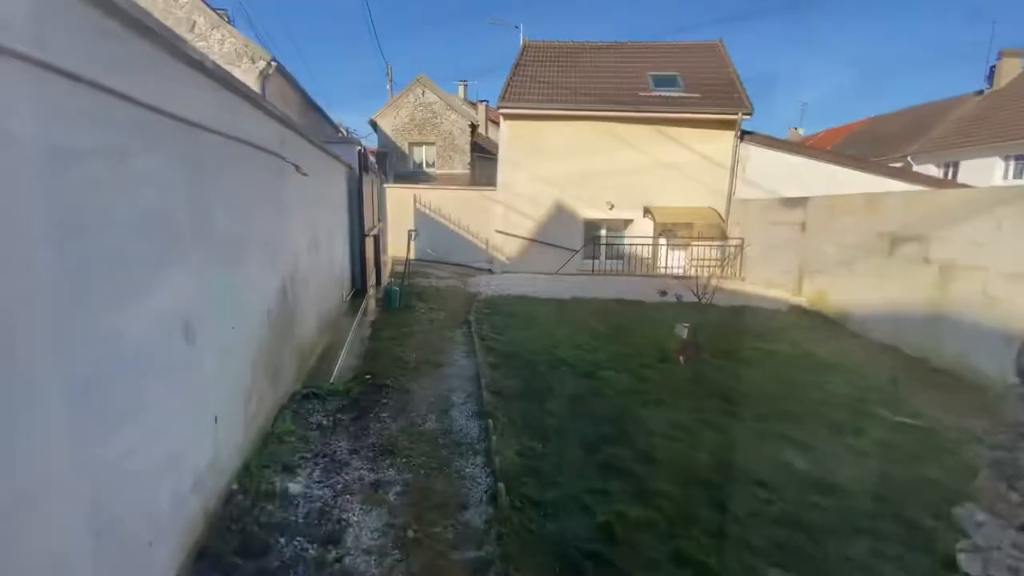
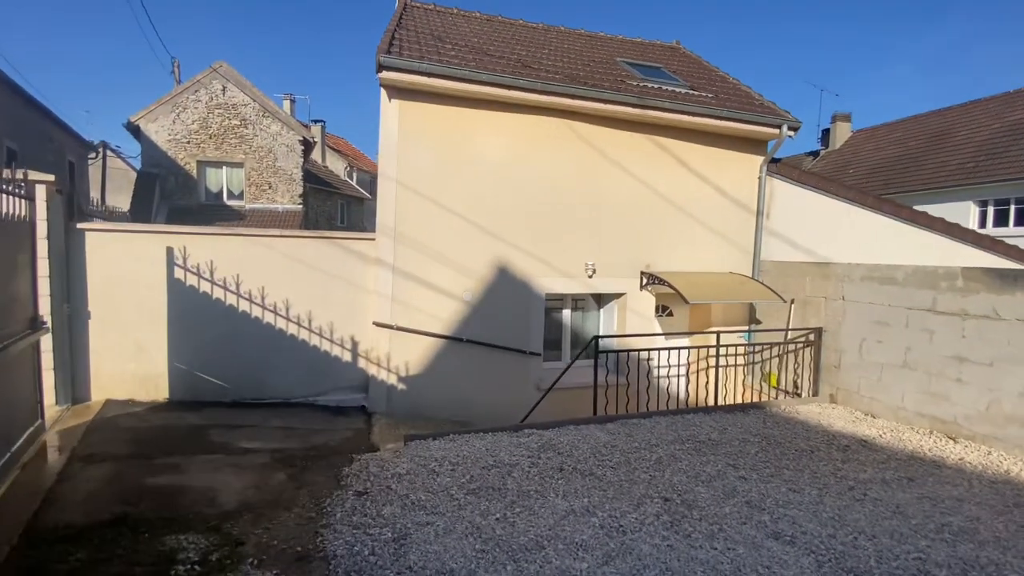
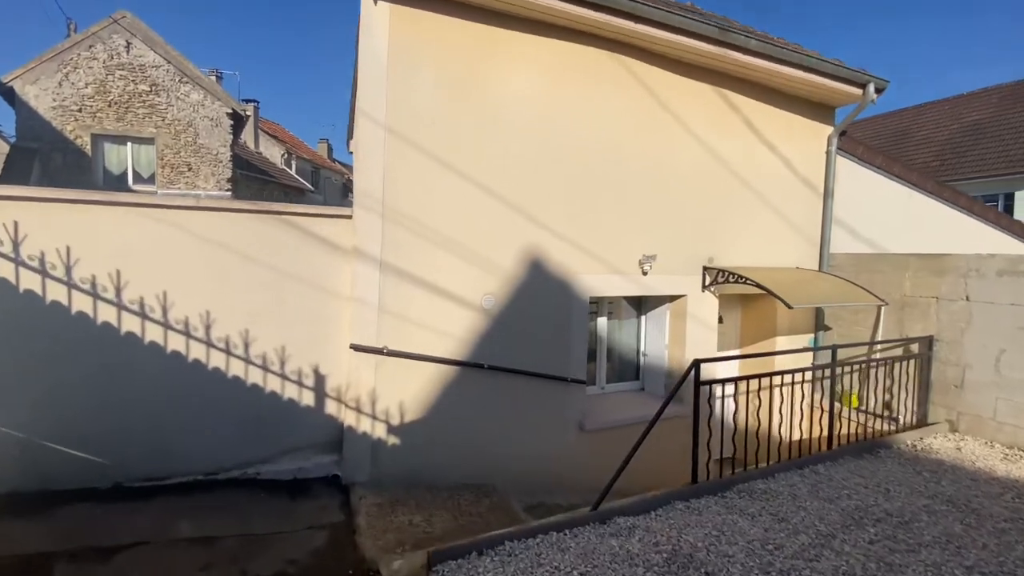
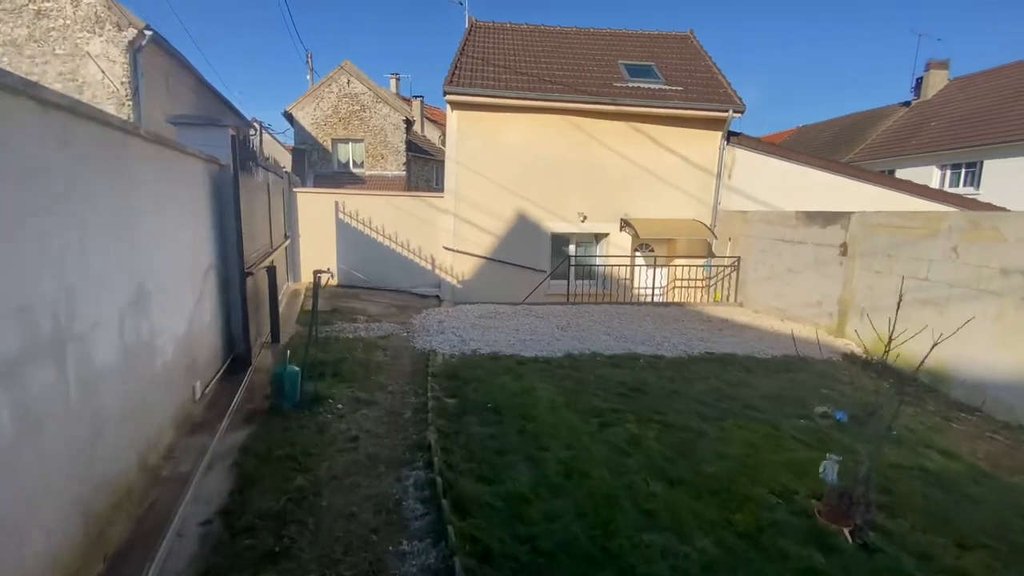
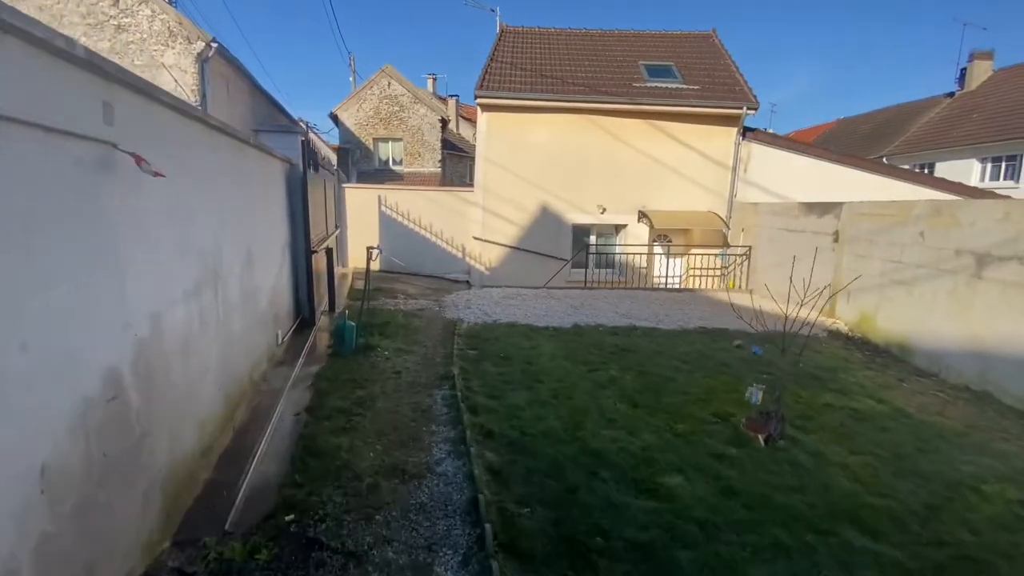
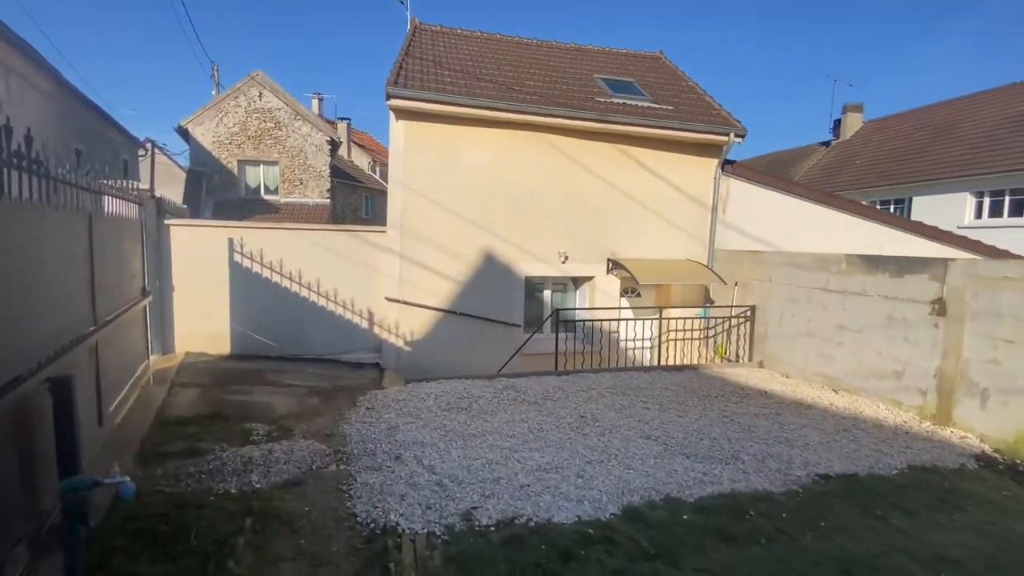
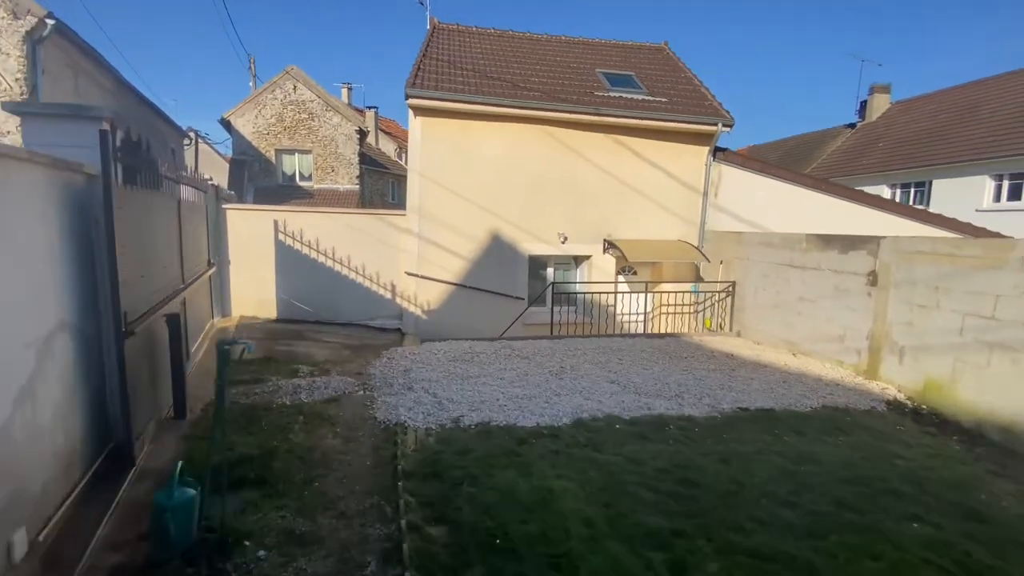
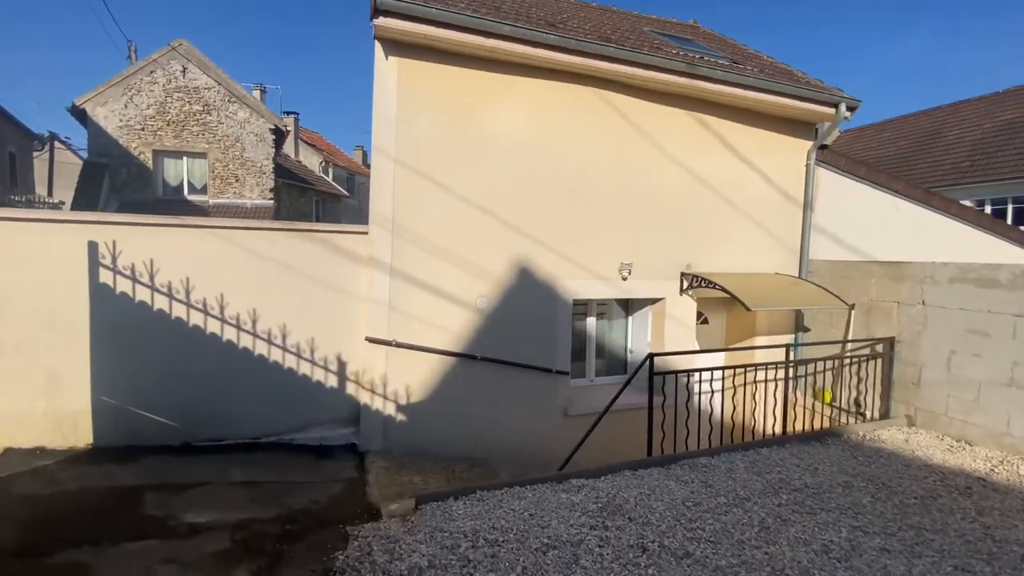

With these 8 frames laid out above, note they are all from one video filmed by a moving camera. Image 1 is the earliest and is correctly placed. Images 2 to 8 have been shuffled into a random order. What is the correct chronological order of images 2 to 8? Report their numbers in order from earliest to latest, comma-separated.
5, 4, 7, 6, 2, 8, 3
